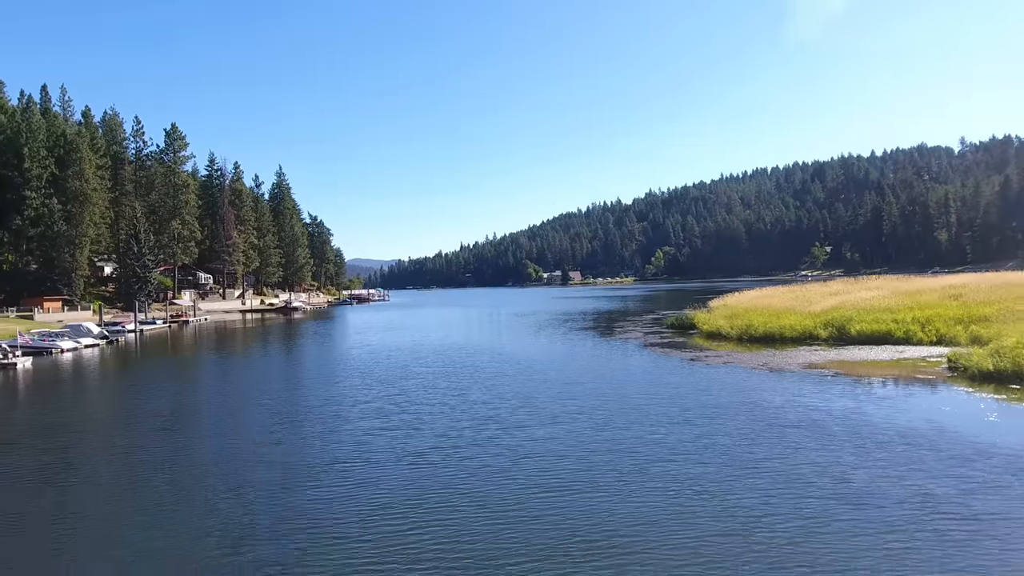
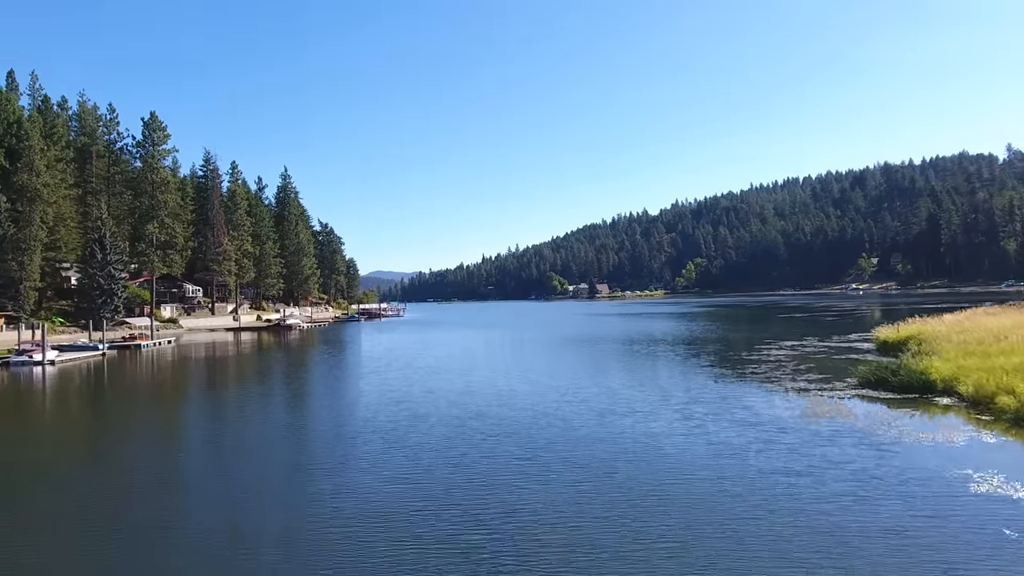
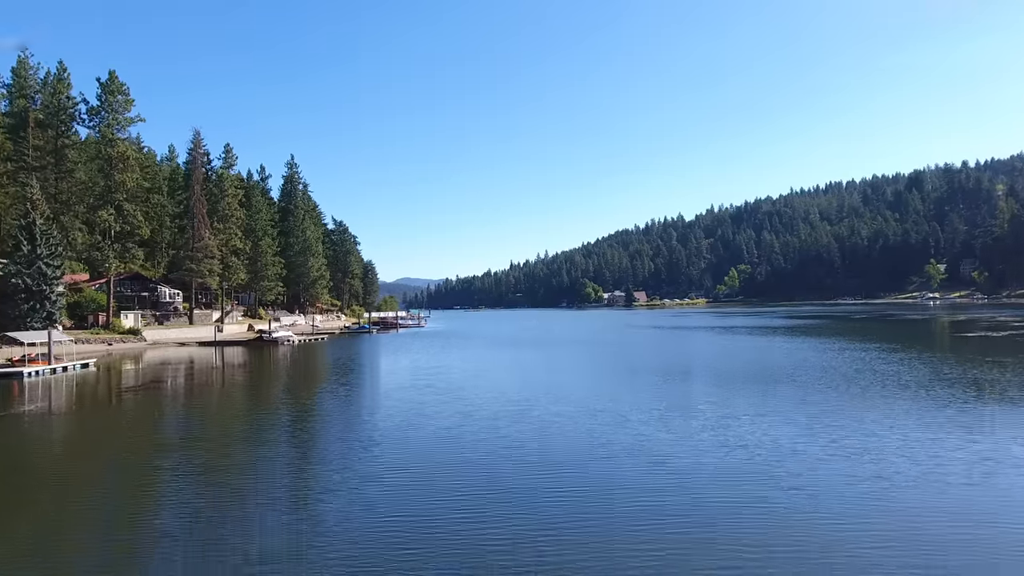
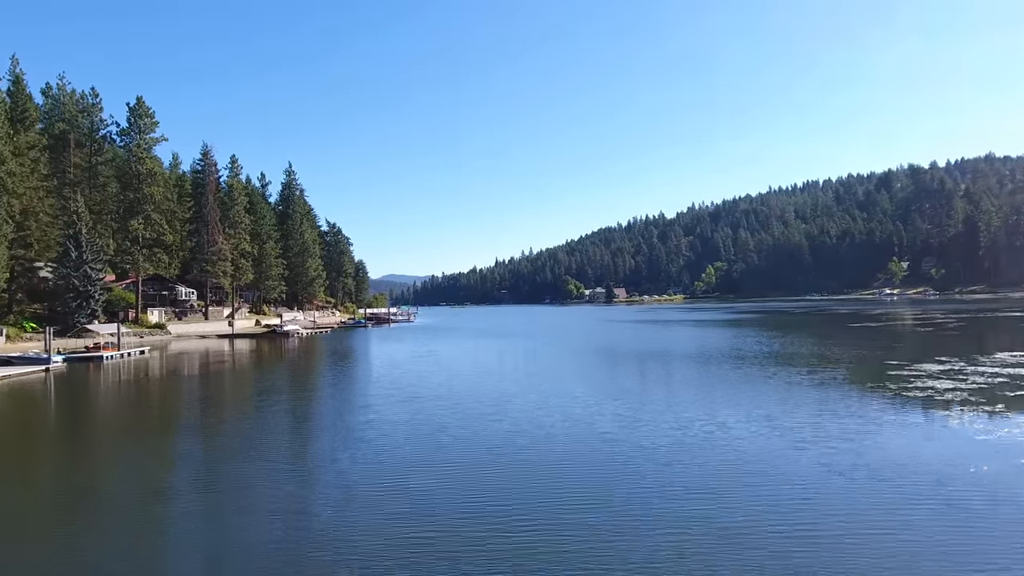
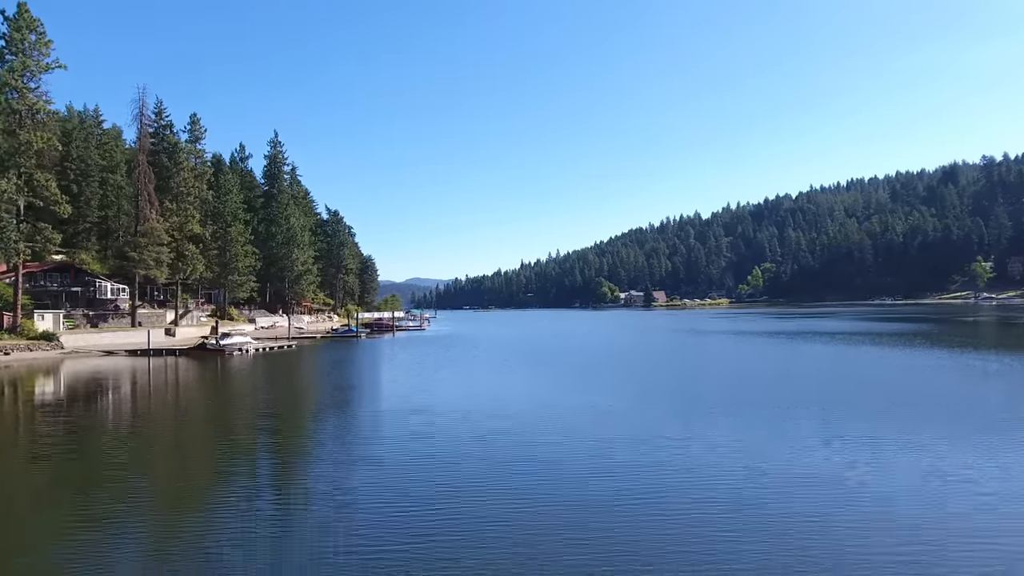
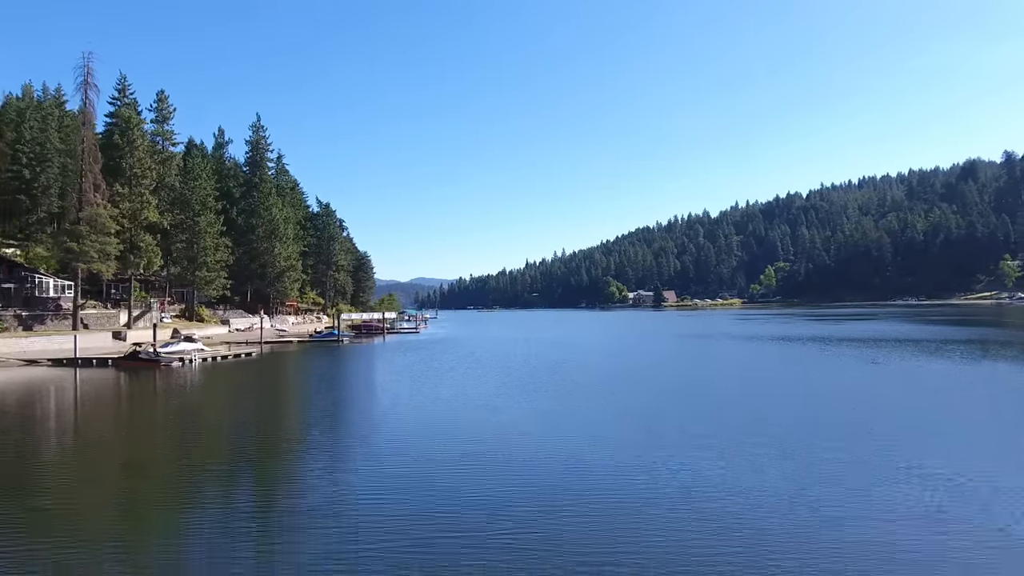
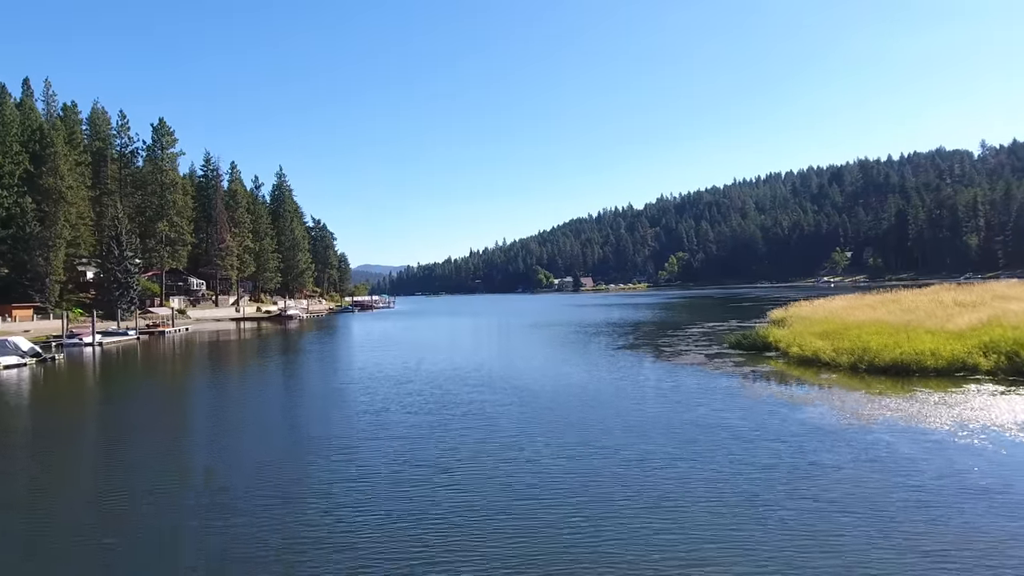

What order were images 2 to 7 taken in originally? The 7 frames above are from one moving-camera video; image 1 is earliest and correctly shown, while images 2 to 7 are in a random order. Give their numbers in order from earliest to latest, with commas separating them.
7, 2, 4, 3, 5, 6
